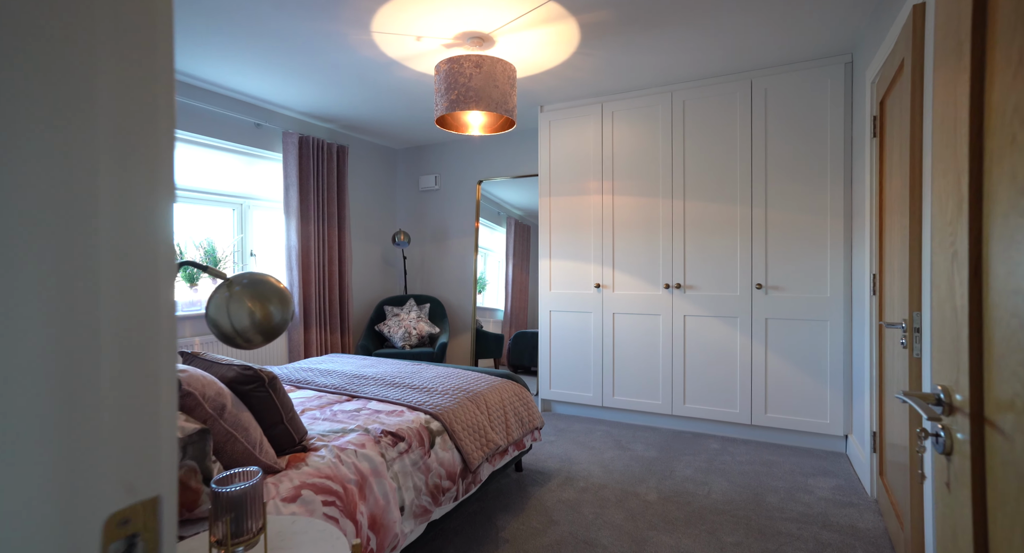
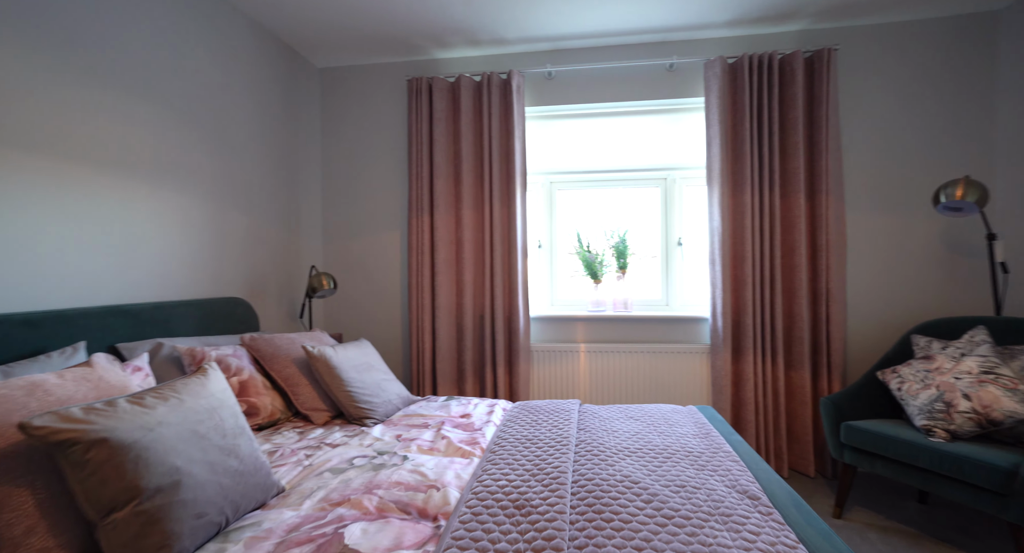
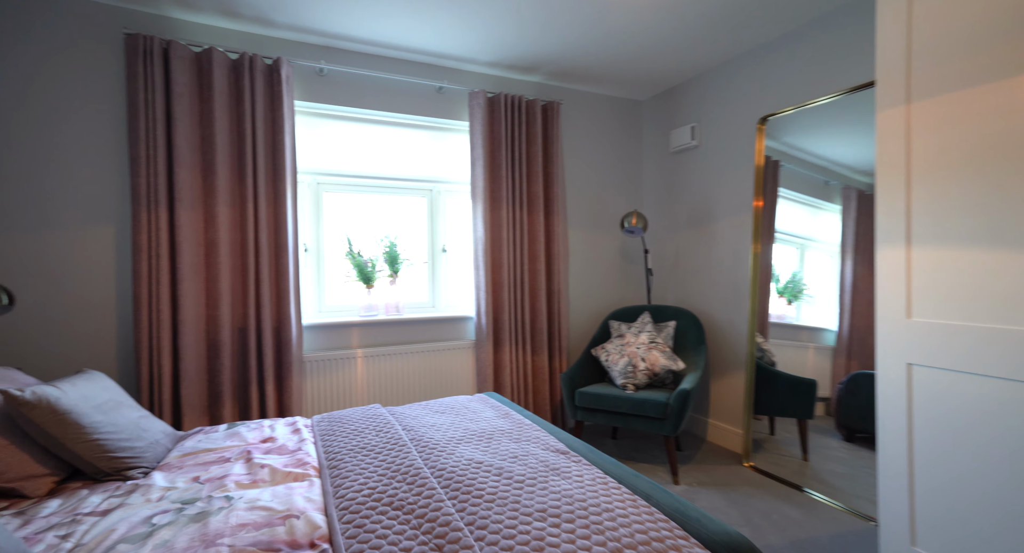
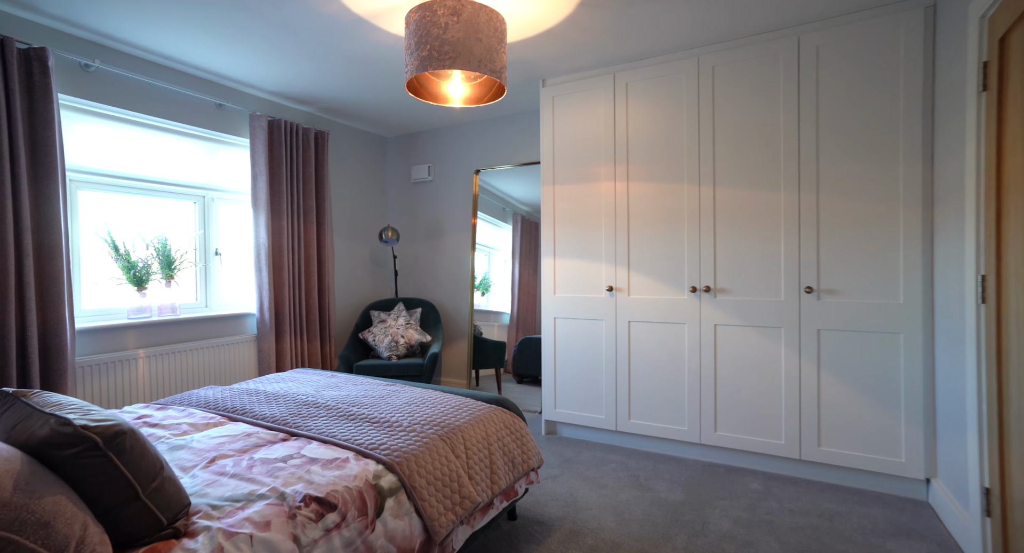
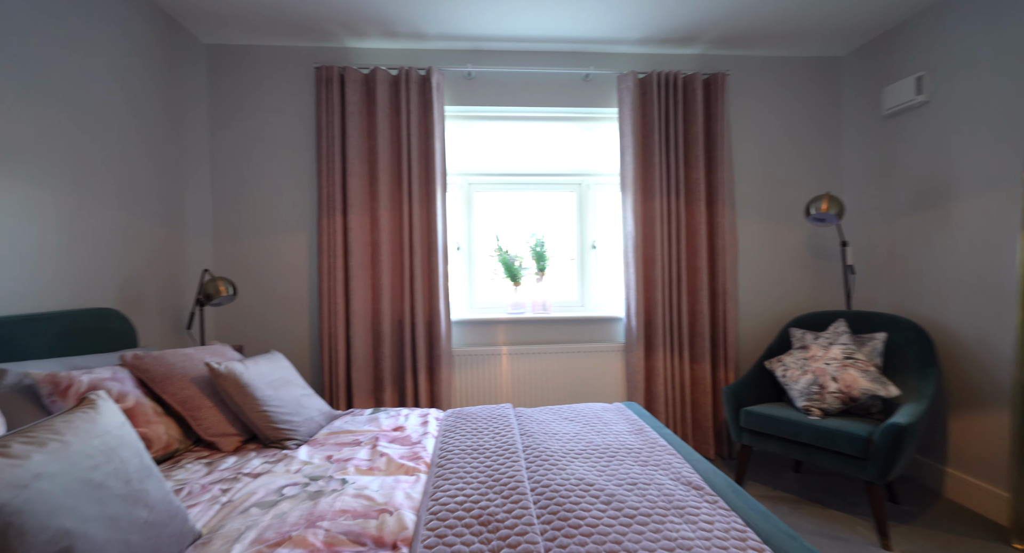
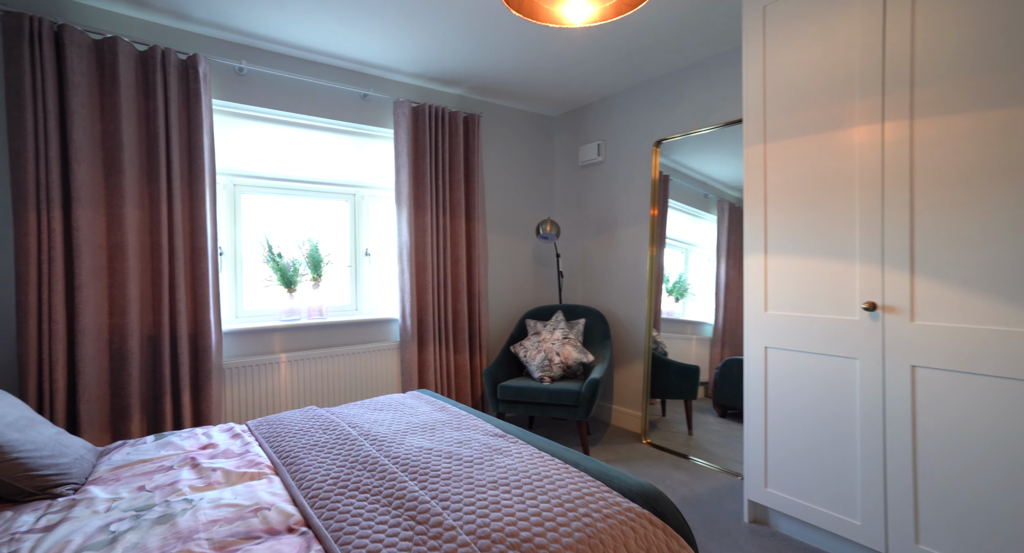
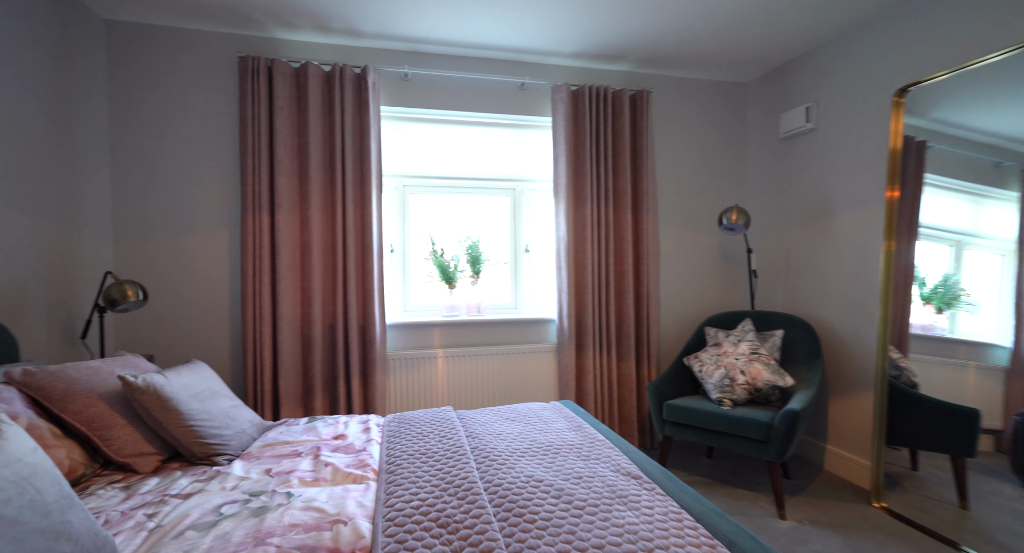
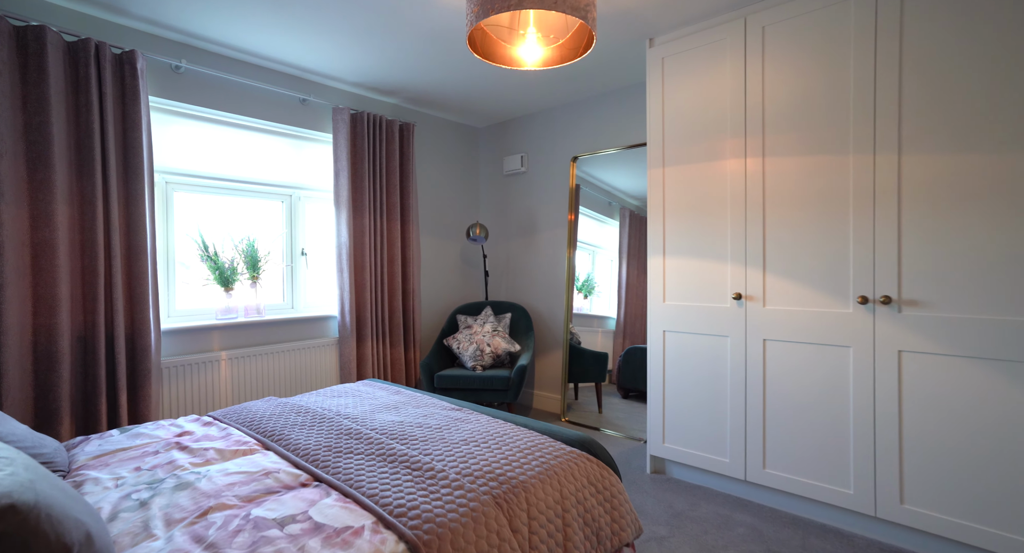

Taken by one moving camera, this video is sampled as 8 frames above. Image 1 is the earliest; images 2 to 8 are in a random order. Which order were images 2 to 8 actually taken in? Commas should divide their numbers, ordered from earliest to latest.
4, 8, 6, 3, 7, 5, 2
